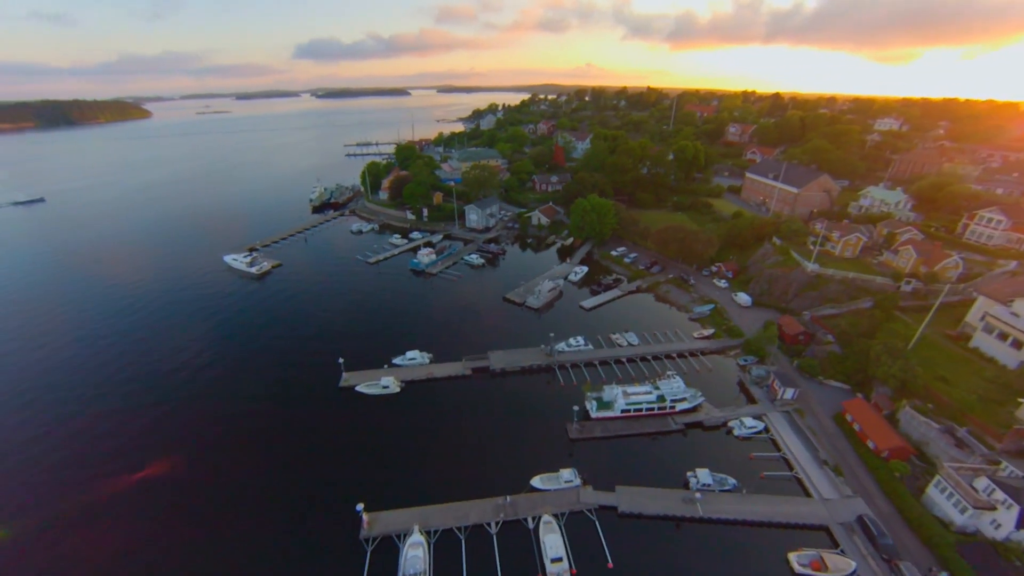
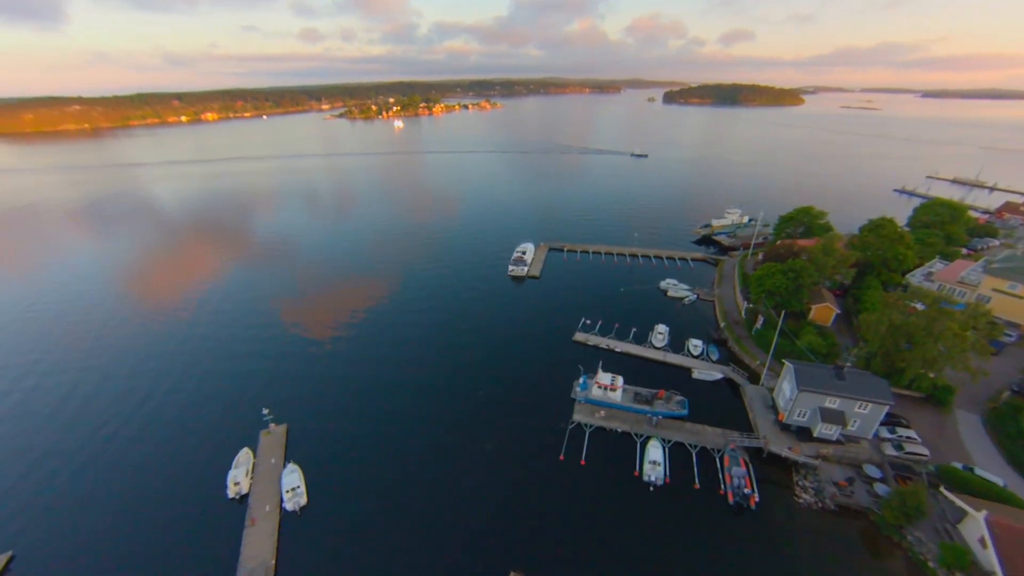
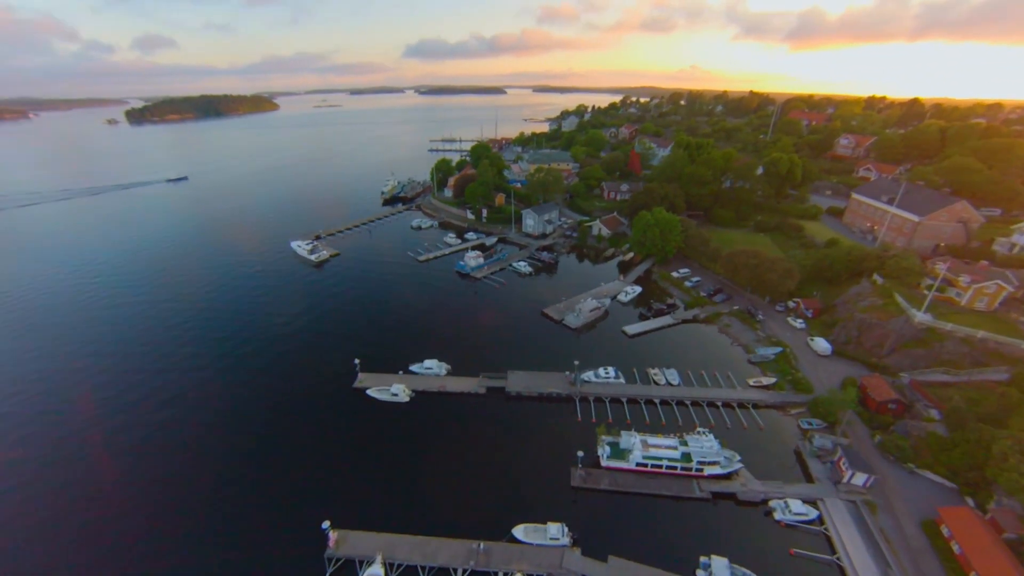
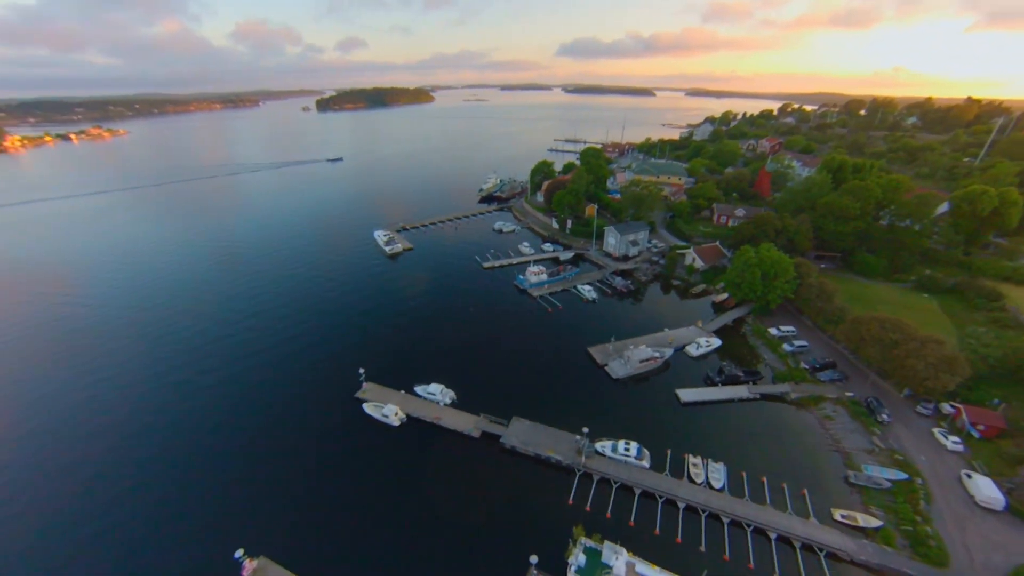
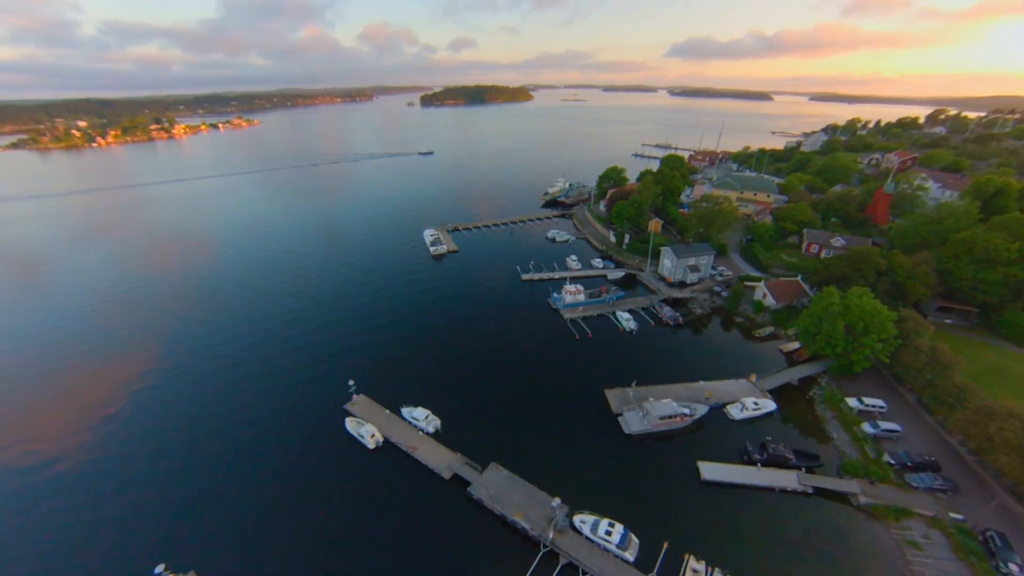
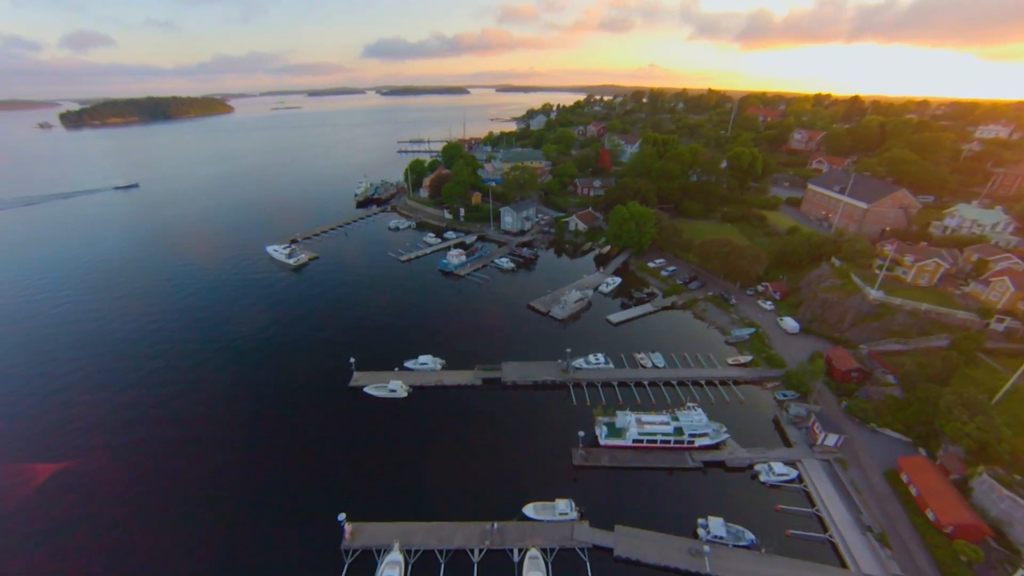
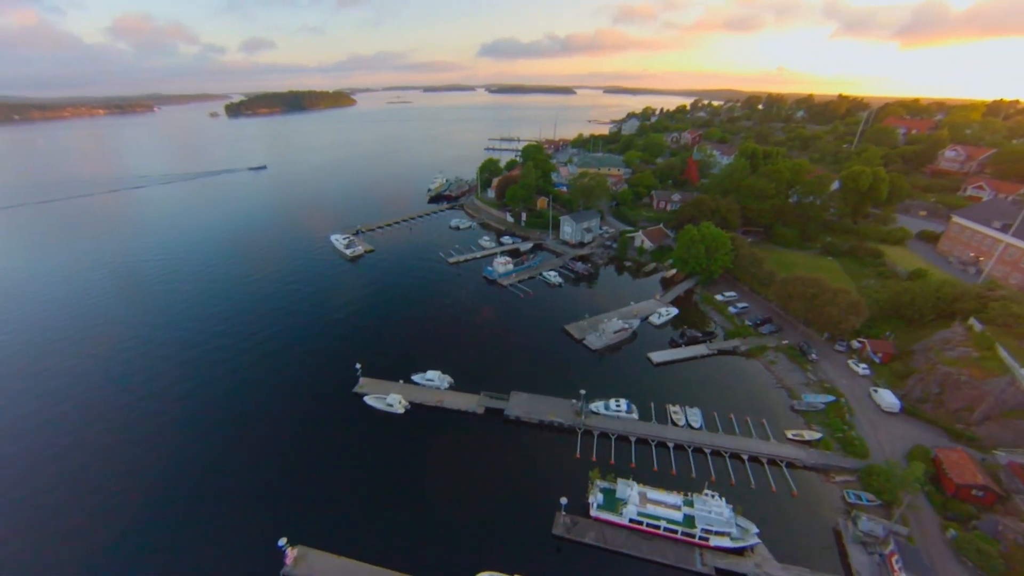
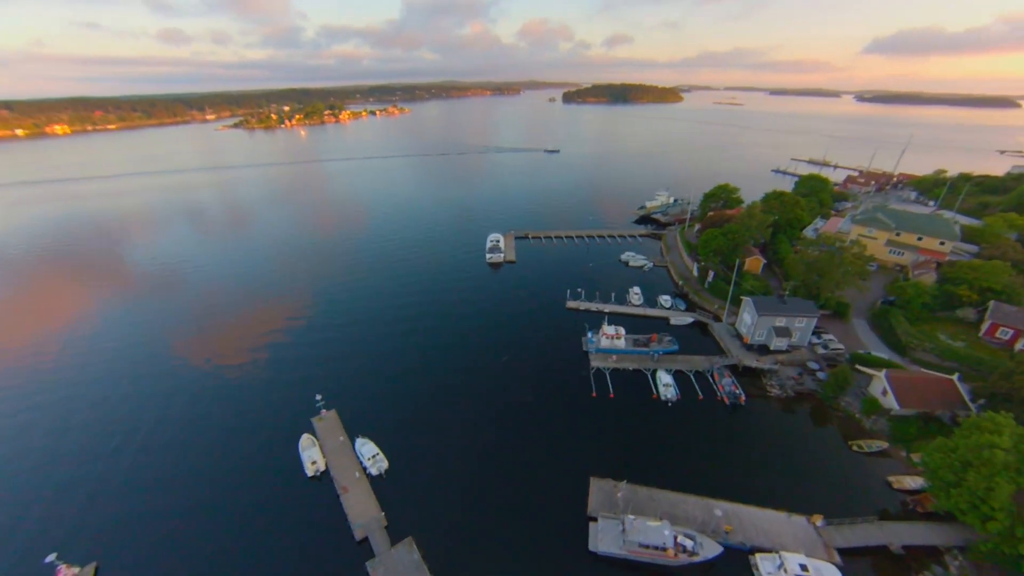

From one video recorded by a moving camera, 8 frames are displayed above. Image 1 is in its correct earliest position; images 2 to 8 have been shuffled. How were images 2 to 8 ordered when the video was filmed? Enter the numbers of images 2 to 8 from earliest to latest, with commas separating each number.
6, 3, 7, 4, 5, 8, 2
